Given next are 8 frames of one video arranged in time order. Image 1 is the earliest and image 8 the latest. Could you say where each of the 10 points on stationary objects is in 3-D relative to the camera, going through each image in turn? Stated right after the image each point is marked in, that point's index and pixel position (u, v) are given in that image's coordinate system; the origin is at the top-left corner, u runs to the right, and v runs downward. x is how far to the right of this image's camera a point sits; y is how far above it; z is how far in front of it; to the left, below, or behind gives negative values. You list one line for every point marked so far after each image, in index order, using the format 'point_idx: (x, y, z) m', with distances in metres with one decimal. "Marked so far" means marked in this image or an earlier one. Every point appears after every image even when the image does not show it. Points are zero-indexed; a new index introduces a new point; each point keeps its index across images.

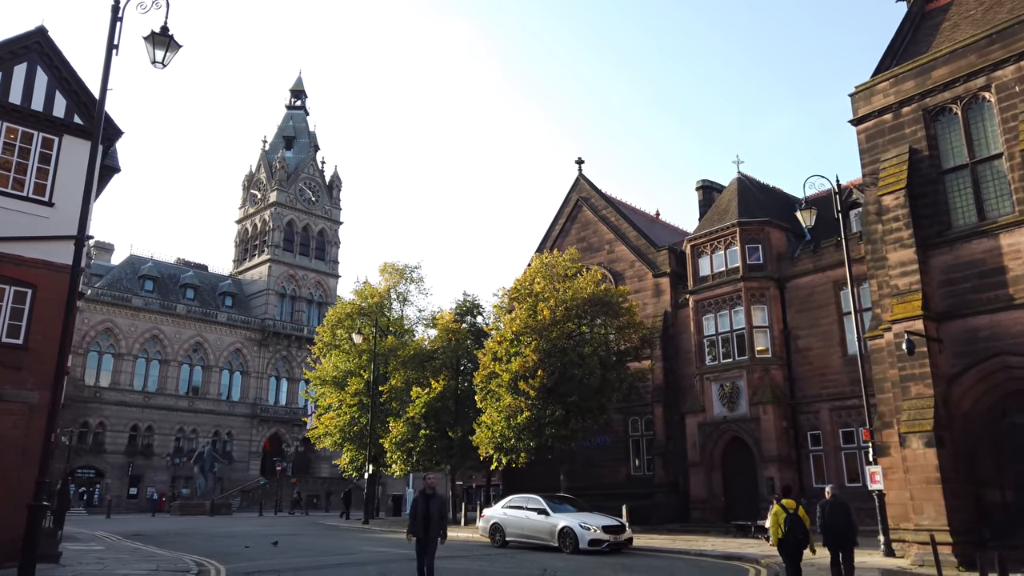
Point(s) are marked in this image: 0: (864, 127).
0: (+9.2, +4.2, +19.7) m
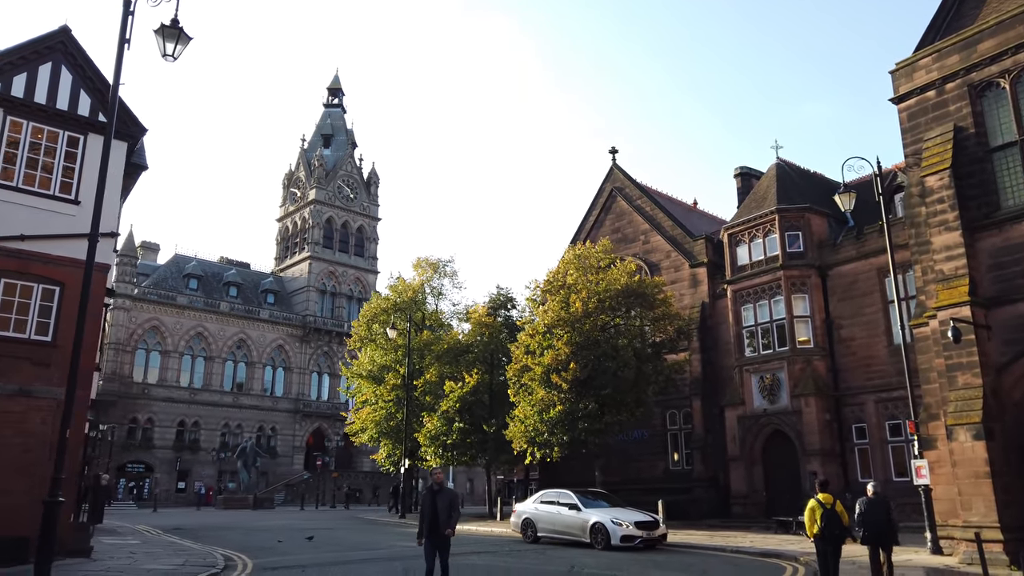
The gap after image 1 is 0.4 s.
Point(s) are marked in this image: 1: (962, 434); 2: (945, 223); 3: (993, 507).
0: (+9.8, +4.5, +18.8) m
1: (+9.2, -3.0, +15.5) m
2: (+9.7, +1.5, +17.0) m
3: (+9.4, -4.3, +14.9) m
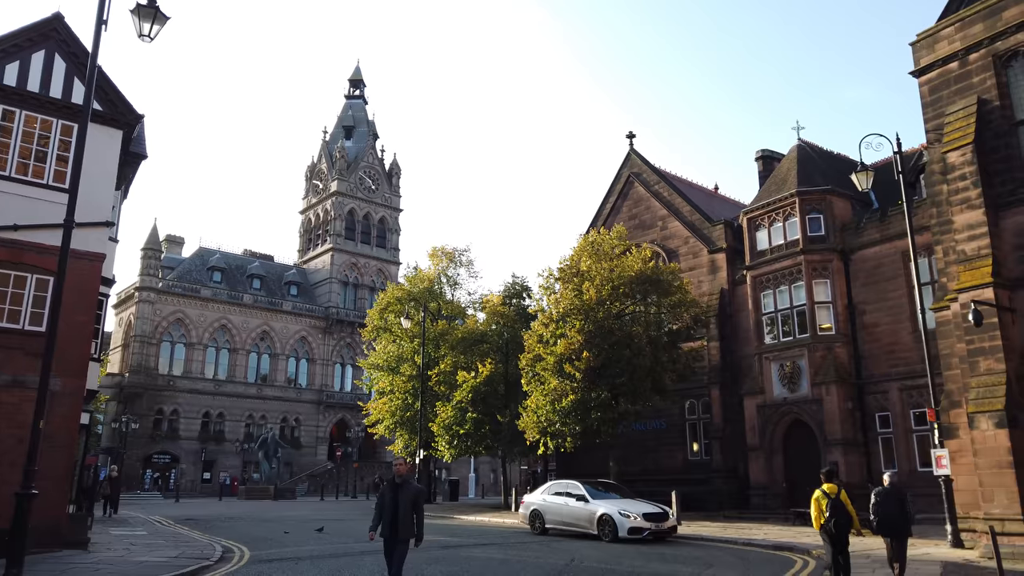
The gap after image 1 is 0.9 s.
0: (+9.8, +4.9, +17.9) m
1: (+9.2, -2.6, +14.7) m
2: (+9.7, +1.9, +16.2) m
3: (+9.4, -3.9, +14.1) m
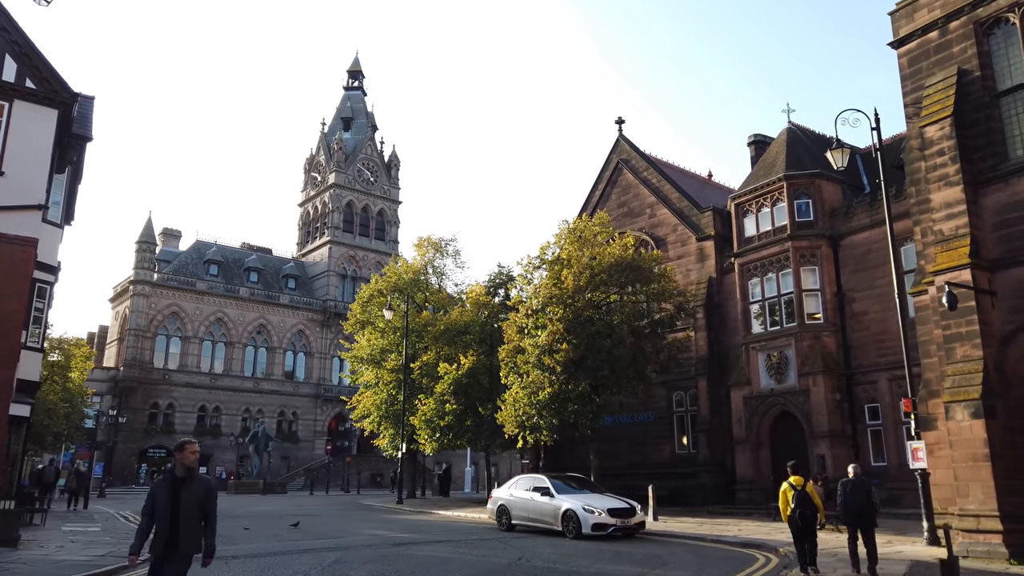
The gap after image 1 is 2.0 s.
0: (+8.8, +5.3, +16.9) m
1: (+8.2, -2.3, +13.8) m
2: (+8.7, +2.2, +15.2) m
3: (+8.4, -3.6, +13.2) m
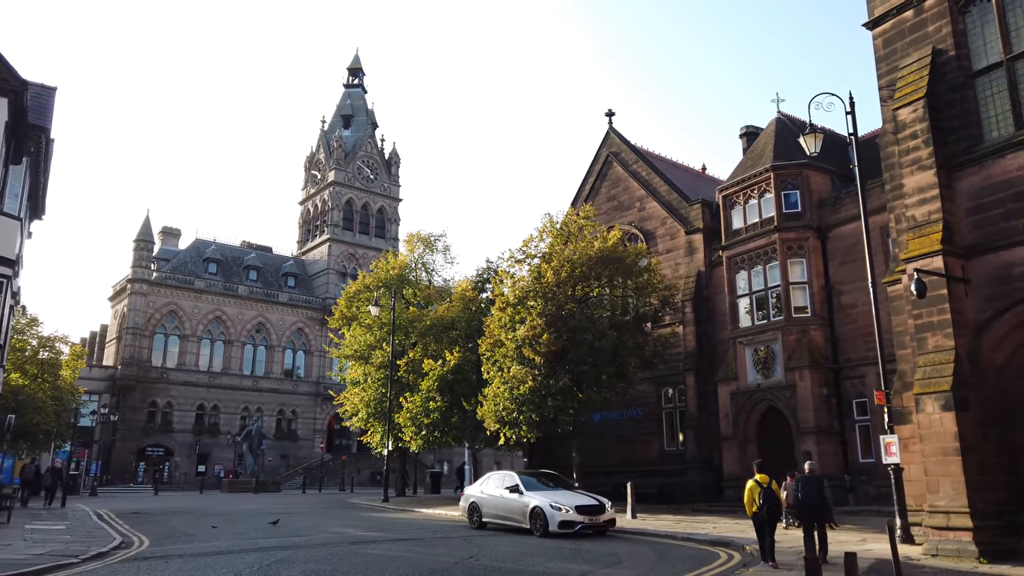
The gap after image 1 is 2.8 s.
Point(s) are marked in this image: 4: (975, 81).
0: (+8.0, +5.5, +16.3) m
1: (+7.3, -2.1, +13.3) m
2: (+7.9, +2.5, +14.6) m
3: (+7.5, -3.4, +12.6) m
4: (+8.9, +4.0, +14.6) m
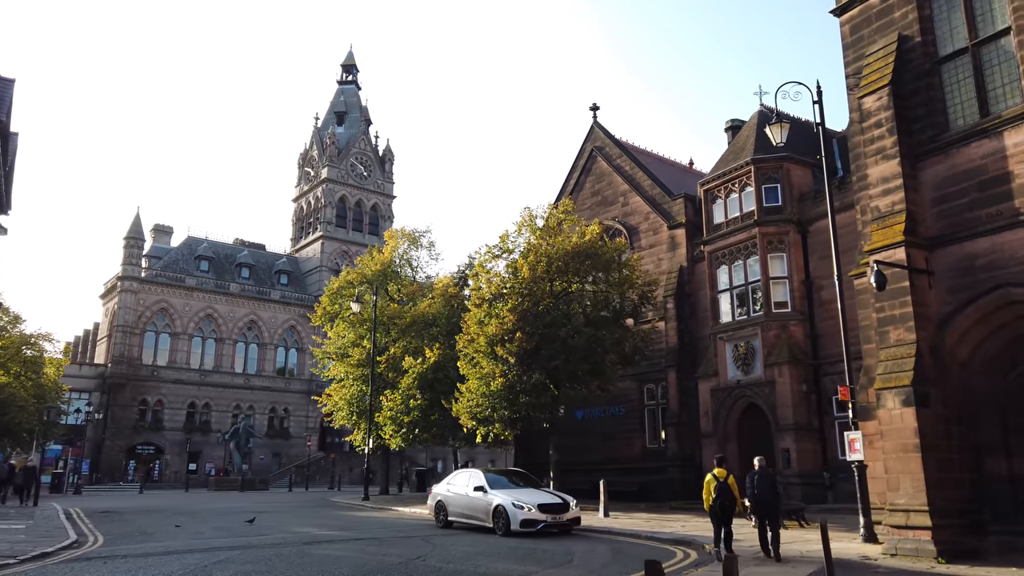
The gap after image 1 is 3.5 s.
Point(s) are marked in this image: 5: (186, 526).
0: (+7.1, +5.7, +16.0) m
1: (+6.4, -1.9, +12.9) m
2: (+7.0, +2.6, +14.3) m
3: (+6.6, -3.2, +12.3) m
4: (+8.0, +4.1, +14.2) m
5: (-8.6, -6.3, +20.0) m
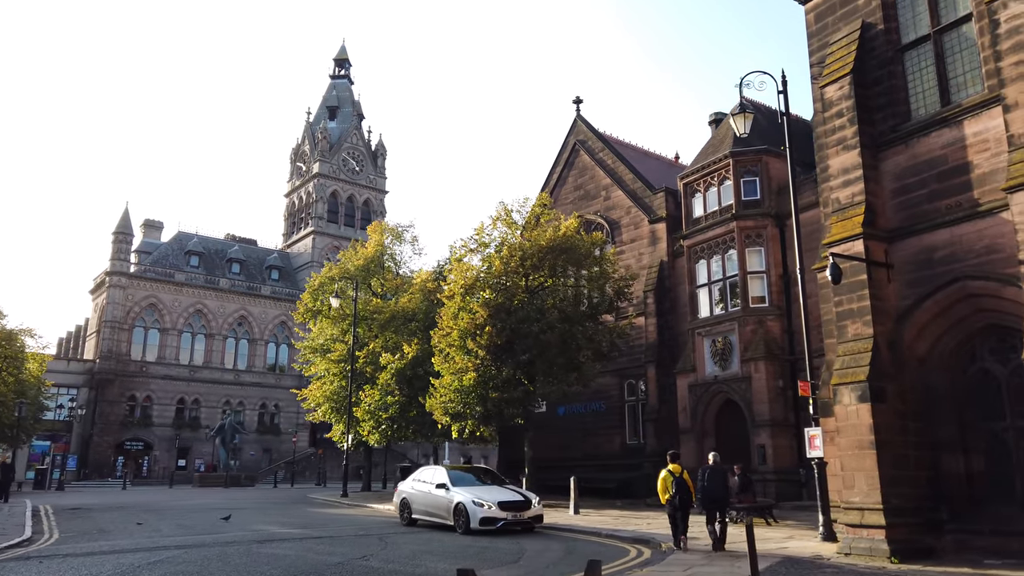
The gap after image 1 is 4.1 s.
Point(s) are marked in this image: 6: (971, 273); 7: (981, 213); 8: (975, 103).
0: (+6.2, +5.8, +15.6) m
1: (+5.6, -1.8, +12.6) m
2: (+6.1, +2.7, +13.9) m
3: (+5.8, -3.1, +12.0) m
4: (+7.2, +4.3, +13.8) m
5: (-9.5, -6.2, +19.8) m
6: (+7.3, +0.2, +12.0) m
7: (+7.4, +1.2, +11.9) m
8: (+7.5, +3.0, +12.2) m
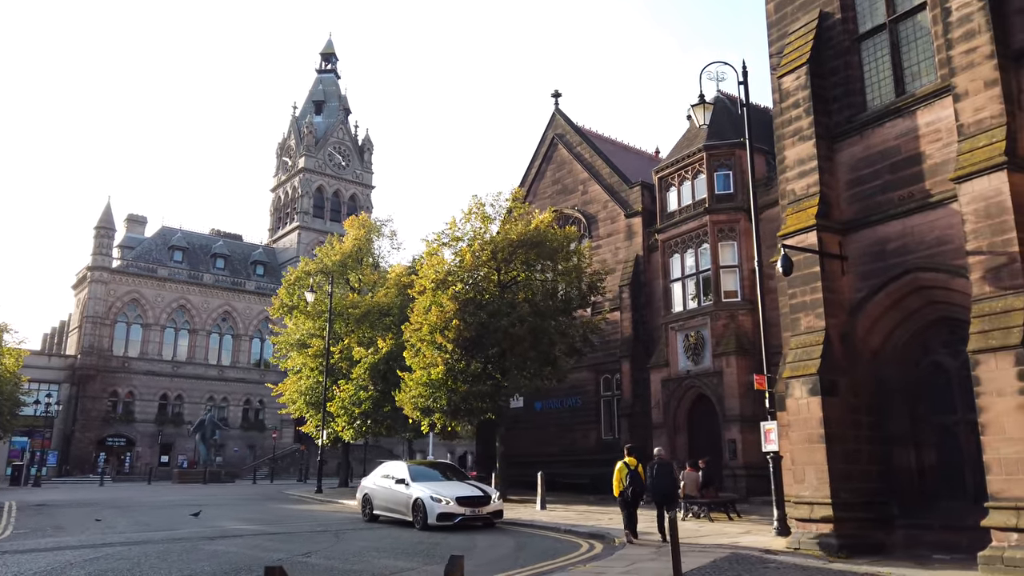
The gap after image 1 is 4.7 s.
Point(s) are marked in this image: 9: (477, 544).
0: (+5.3, +6.0, +15.4) m
1: (+4.7, -1.7, +12.4) m
2: (+5.2, +2.8, +13.8) m
3: (+4.9, -3.0, +11.8) m
4: (+6.3, +4.4, +13.7) m
5: (-10.4, -6.0, +19.5) m
6: (+6.4, +0.4, +11.8) m
7: (+6.5, +1.3, +11.7) m
8: (+6.6, +3.1, +12.1) m
9: (-0.6, -4.6, +13.7) m
